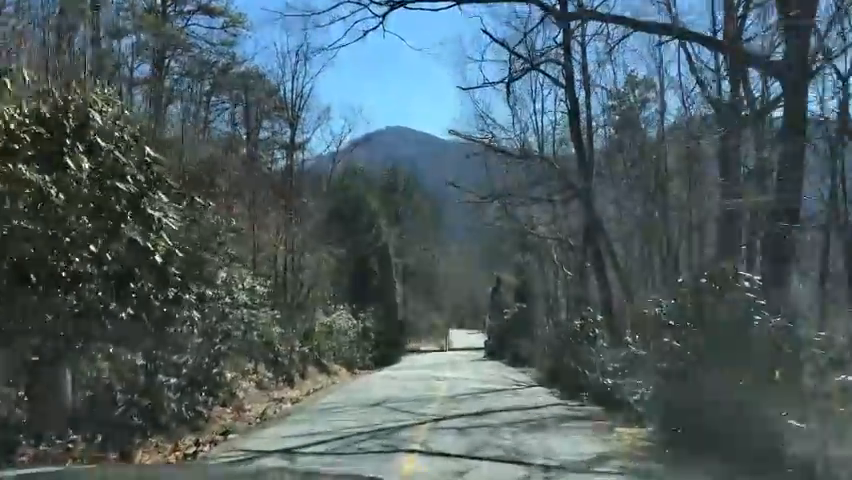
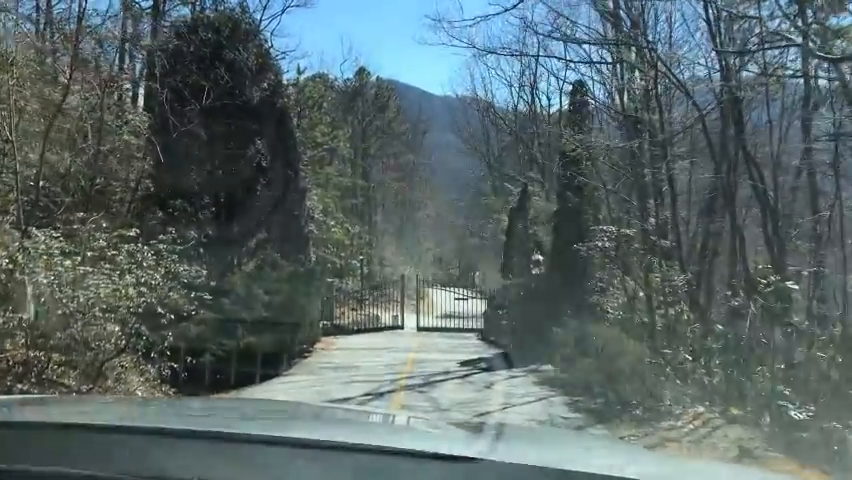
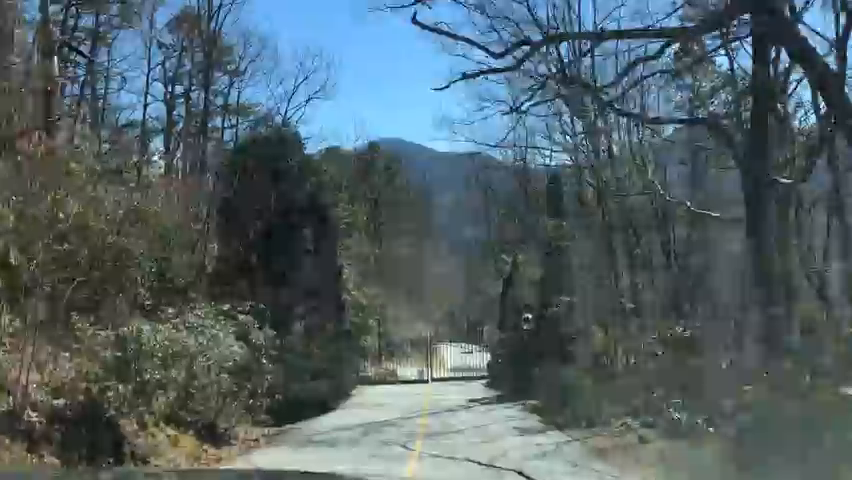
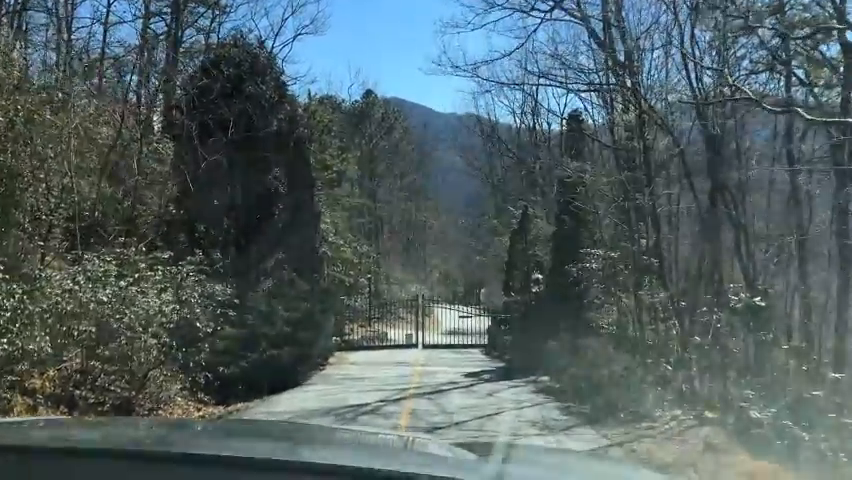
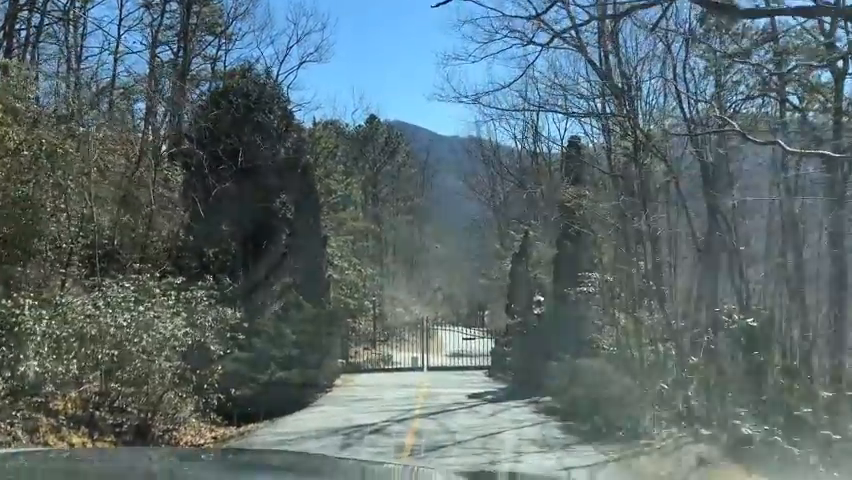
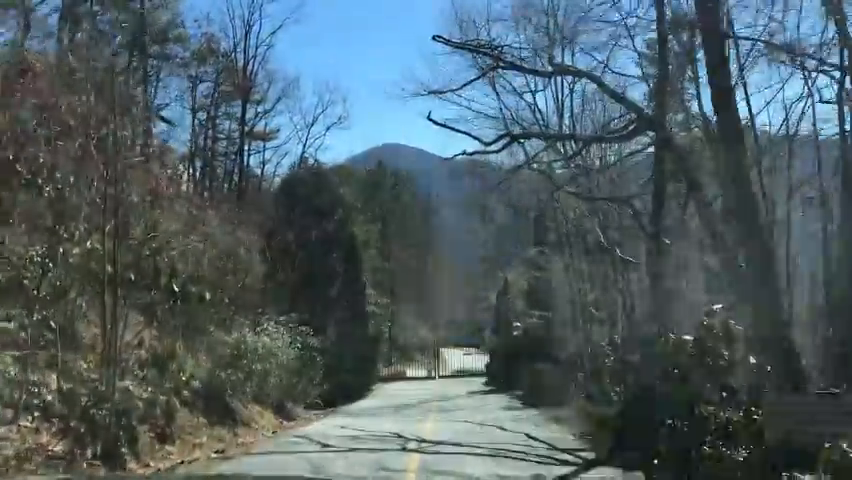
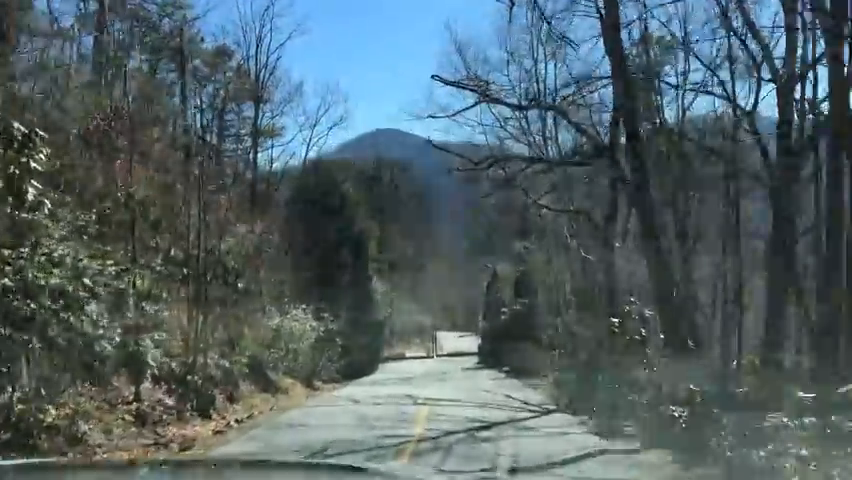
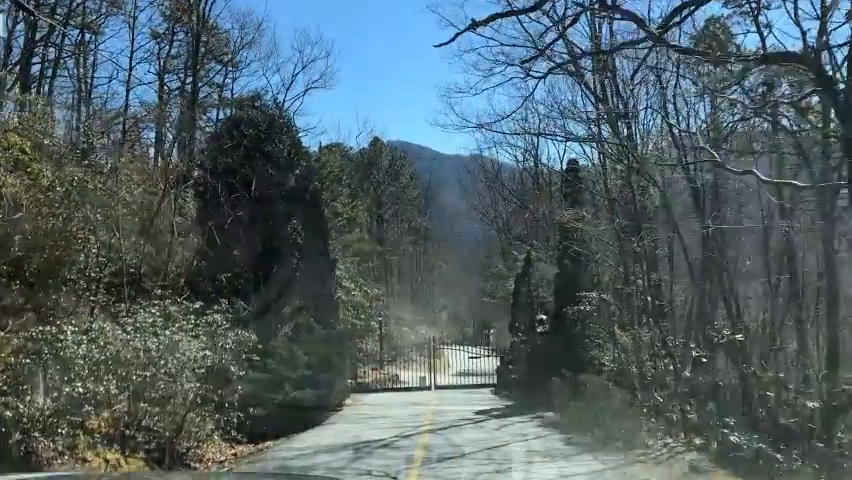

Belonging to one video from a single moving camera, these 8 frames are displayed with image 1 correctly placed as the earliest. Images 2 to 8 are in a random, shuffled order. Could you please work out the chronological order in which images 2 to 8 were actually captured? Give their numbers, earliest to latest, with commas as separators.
7, 6, 3, 8, 5, 4, 2
